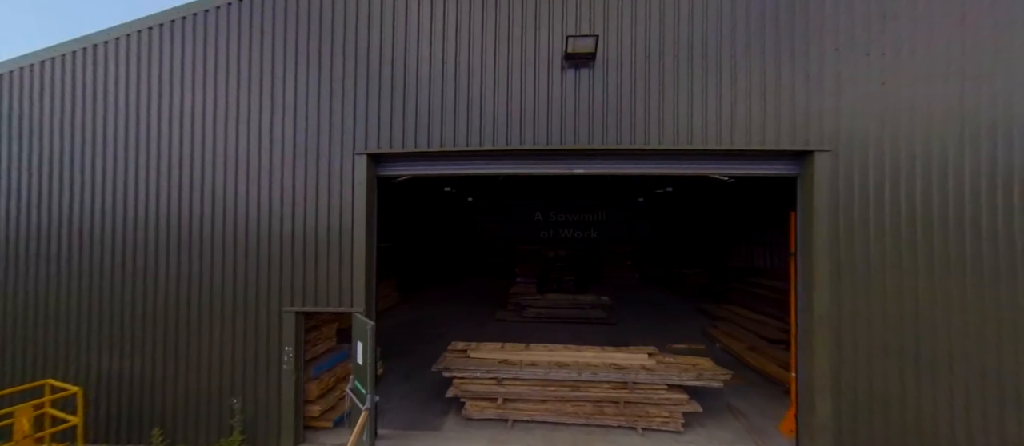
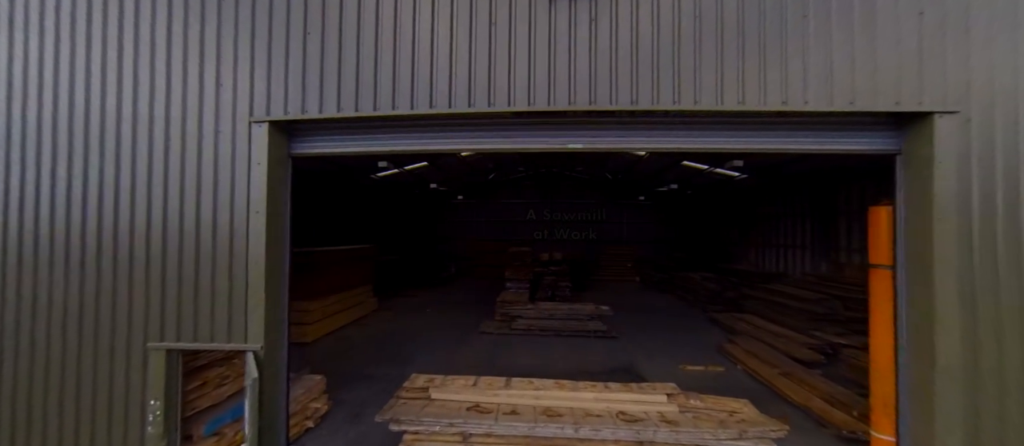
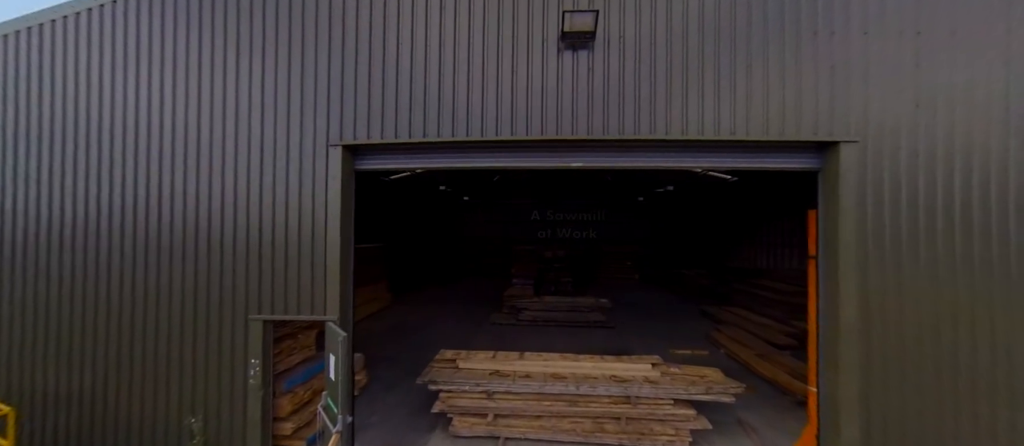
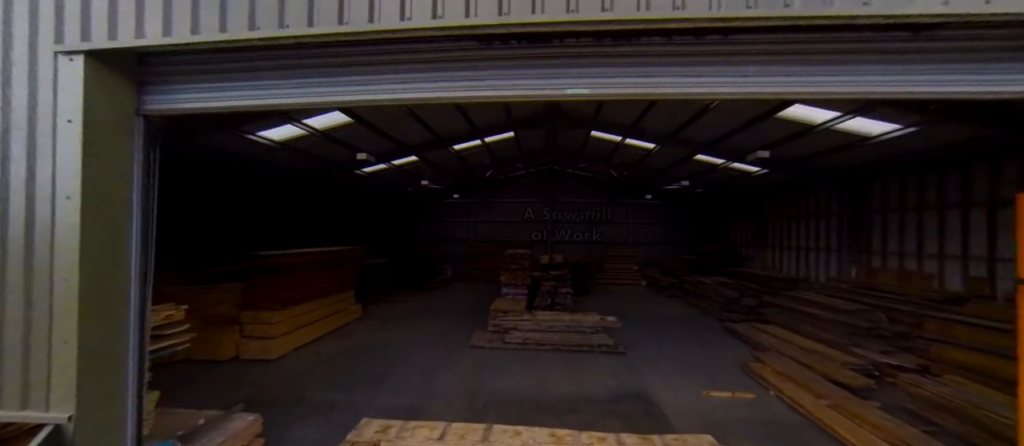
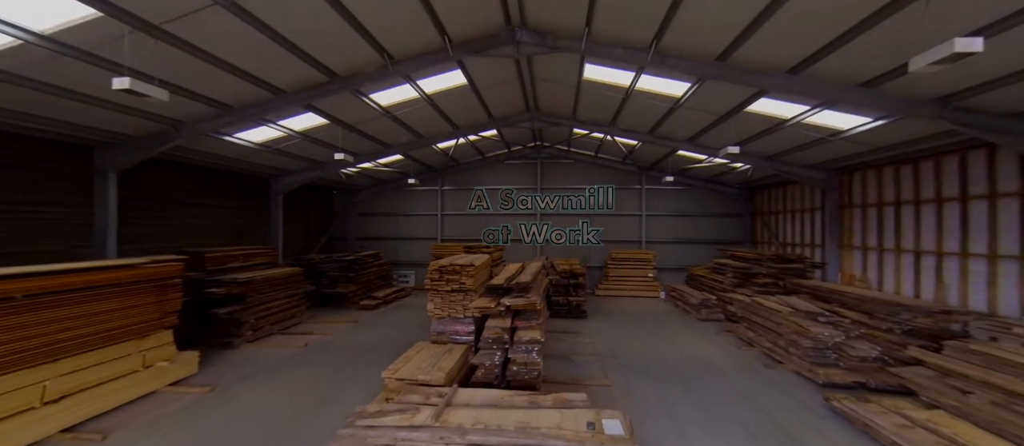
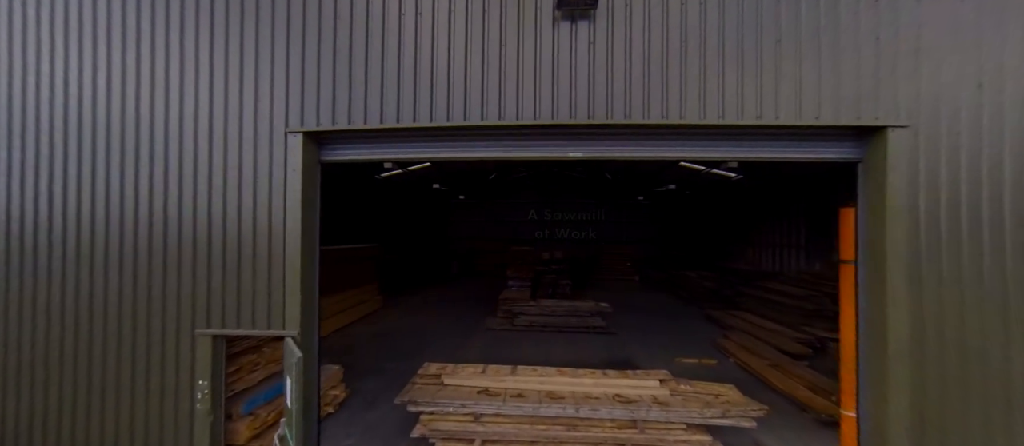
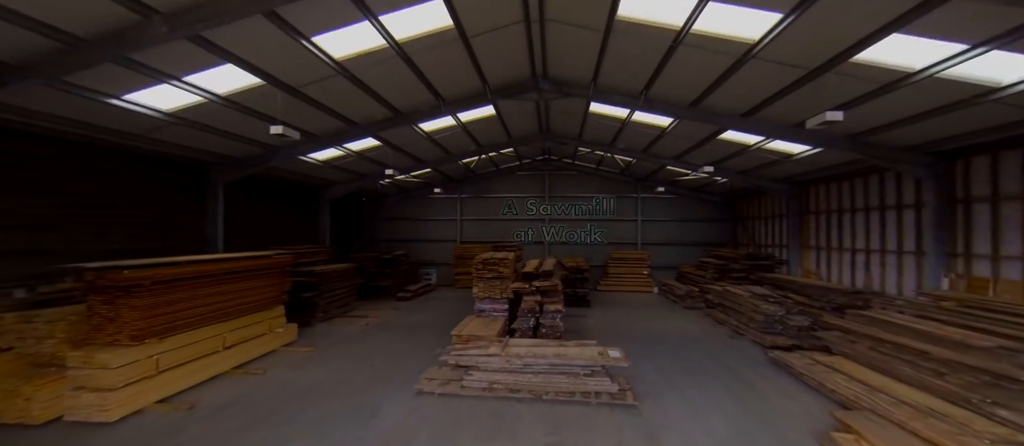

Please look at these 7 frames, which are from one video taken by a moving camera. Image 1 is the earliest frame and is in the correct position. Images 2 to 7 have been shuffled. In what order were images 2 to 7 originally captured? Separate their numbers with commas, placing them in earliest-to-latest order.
3, 6, 2, 4, 7, 5
